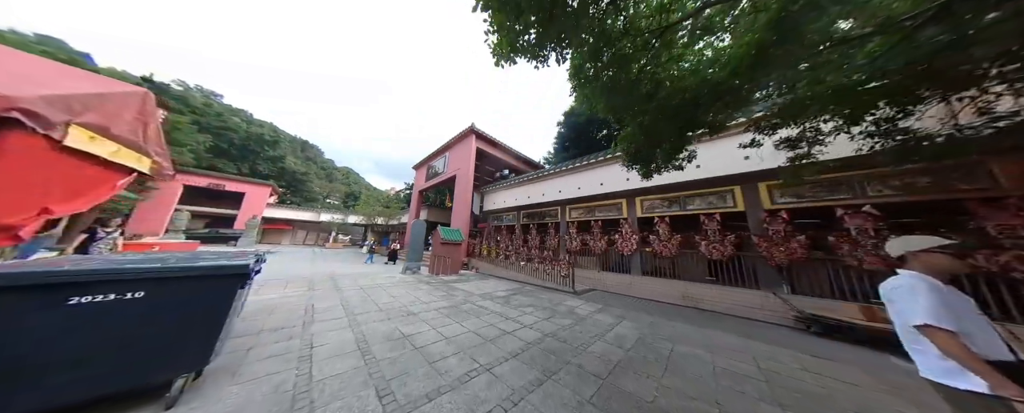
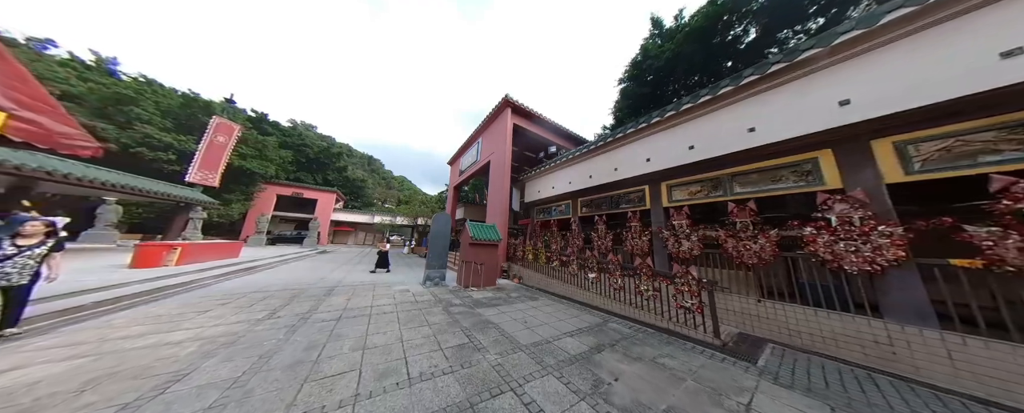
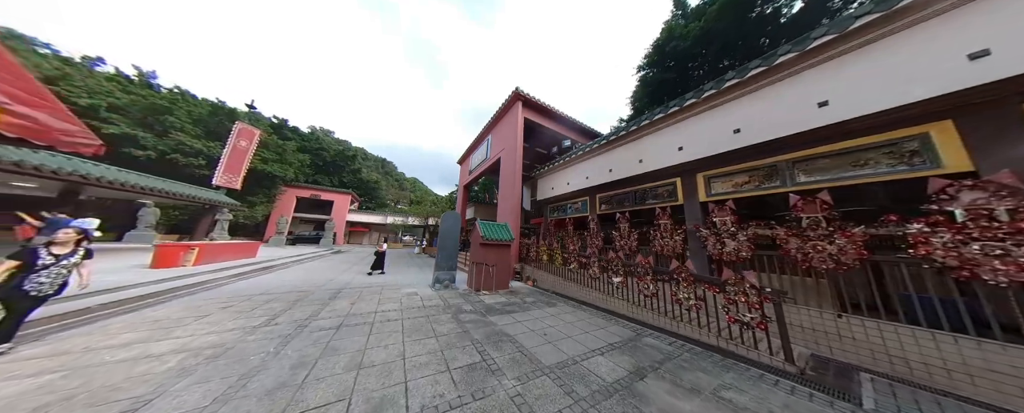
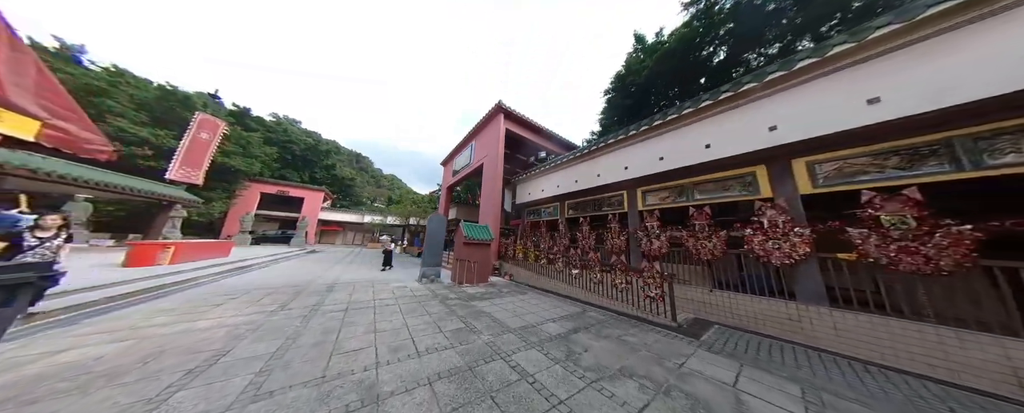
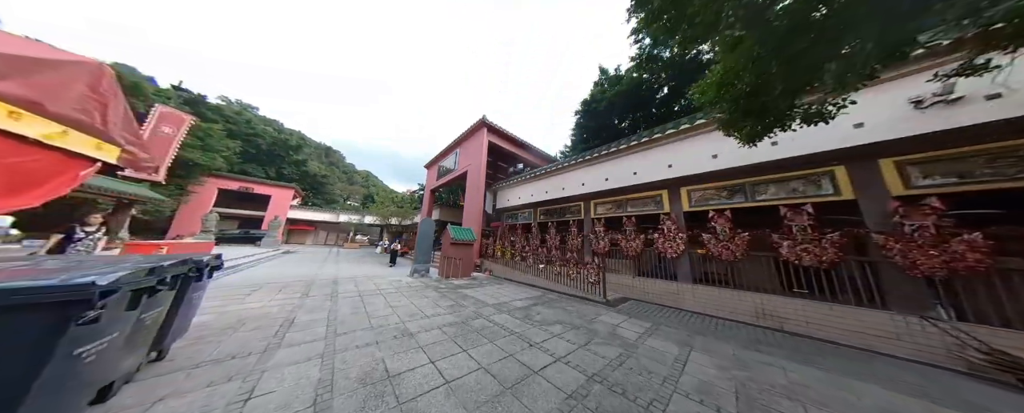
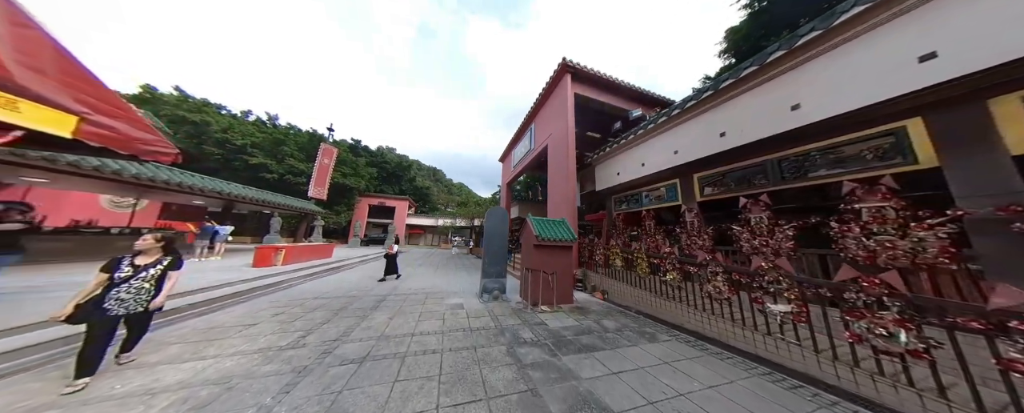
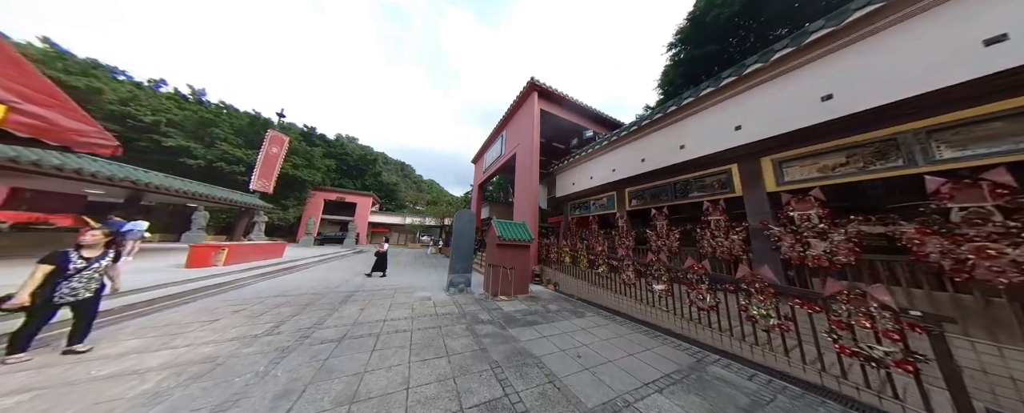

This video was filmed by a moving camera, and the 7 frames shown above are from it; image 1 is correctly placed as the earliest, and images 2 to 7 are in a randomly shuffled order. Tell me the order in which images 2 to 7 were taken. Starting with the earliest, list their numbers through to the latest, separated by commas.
5, 4, 2, 3, 7, 6
